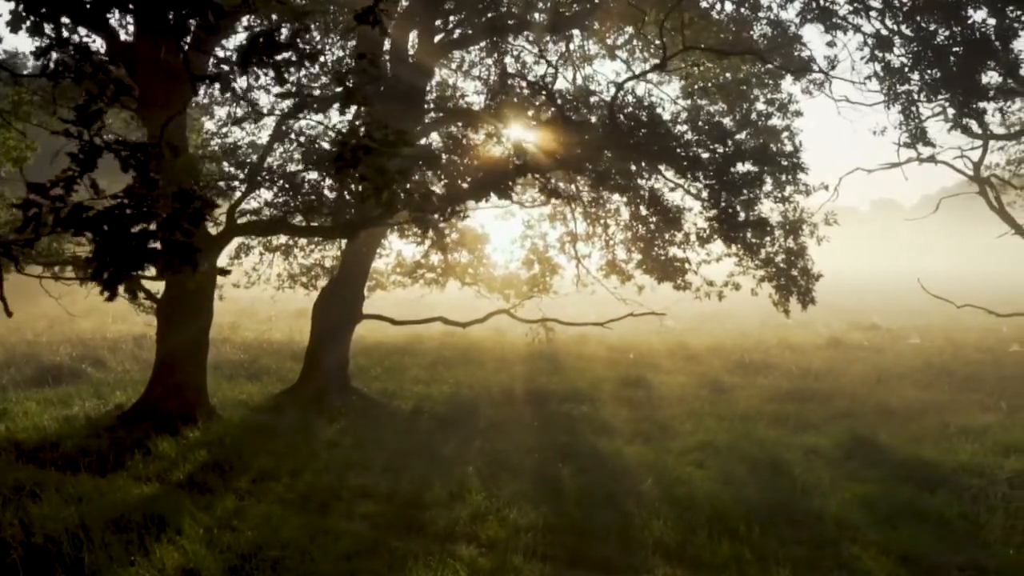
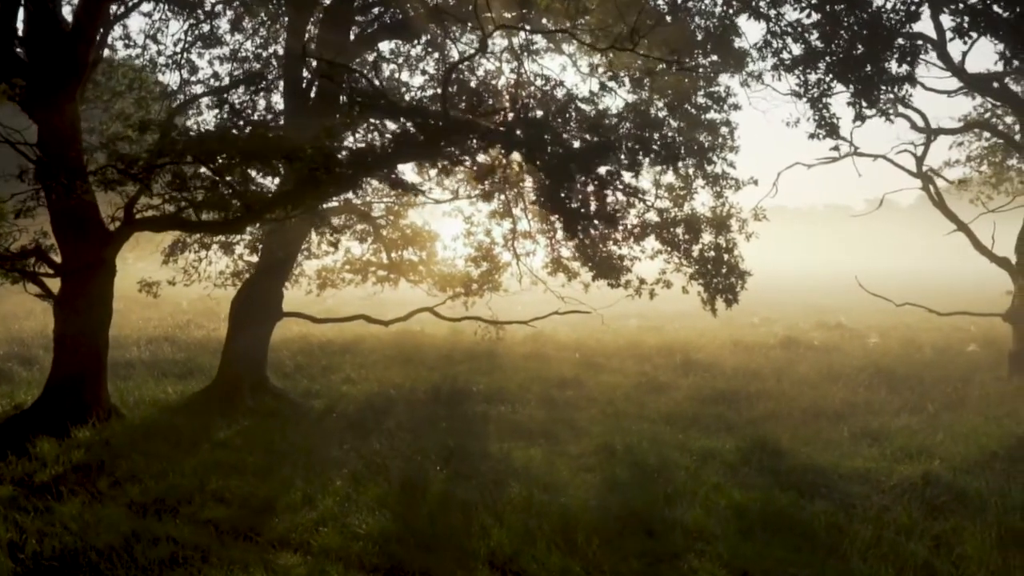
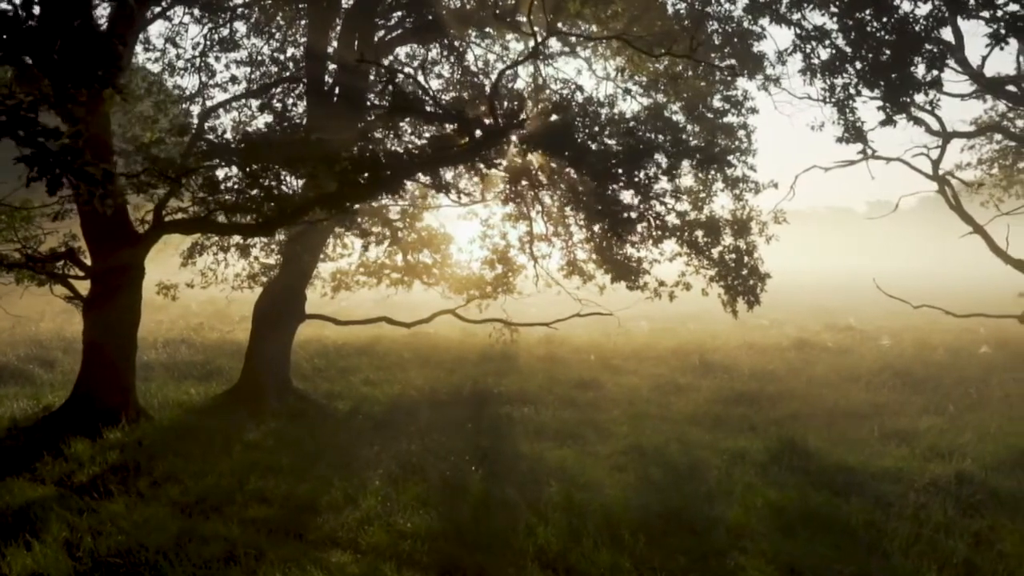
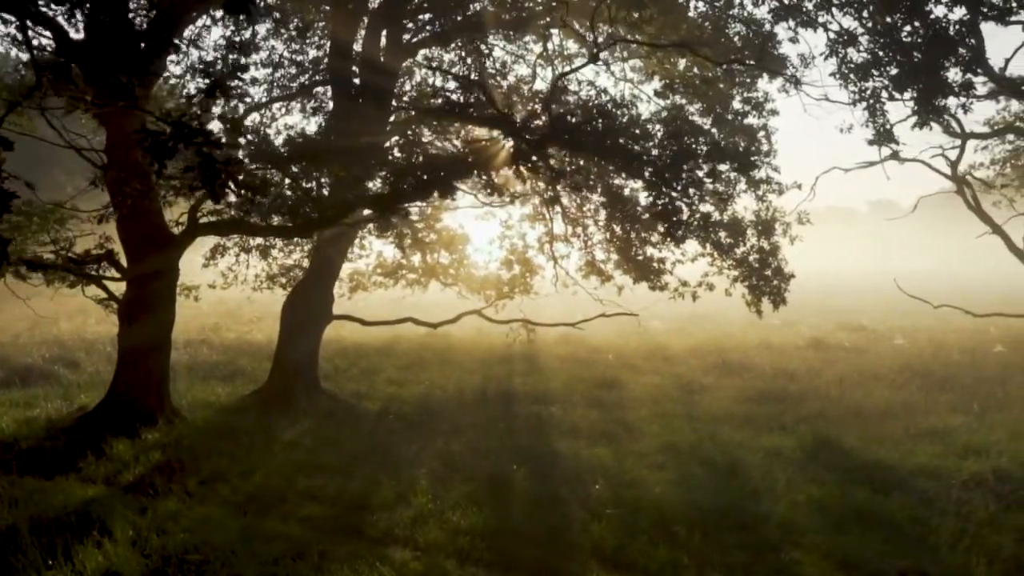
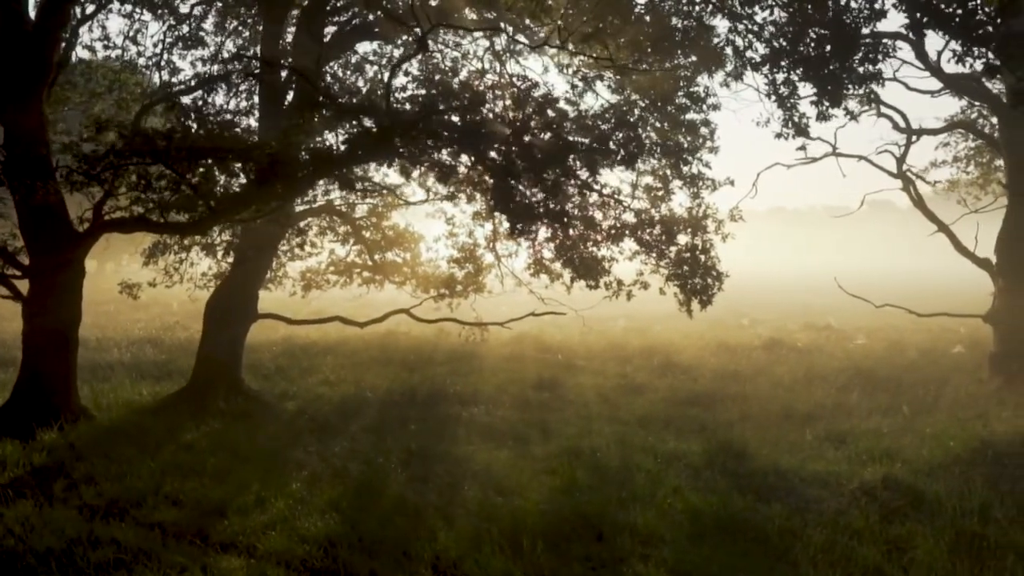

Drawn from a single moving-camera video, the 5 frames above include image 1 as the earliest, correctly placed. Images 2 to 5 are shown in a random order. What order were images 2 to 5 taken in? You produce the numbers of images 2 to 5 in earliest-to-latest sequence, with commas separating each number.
4, 3, 2, 5
